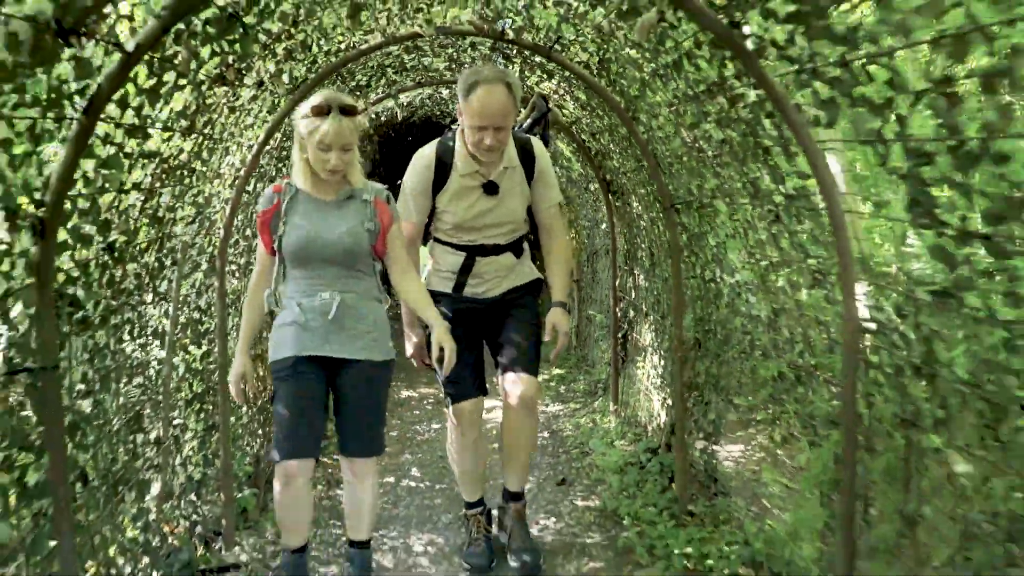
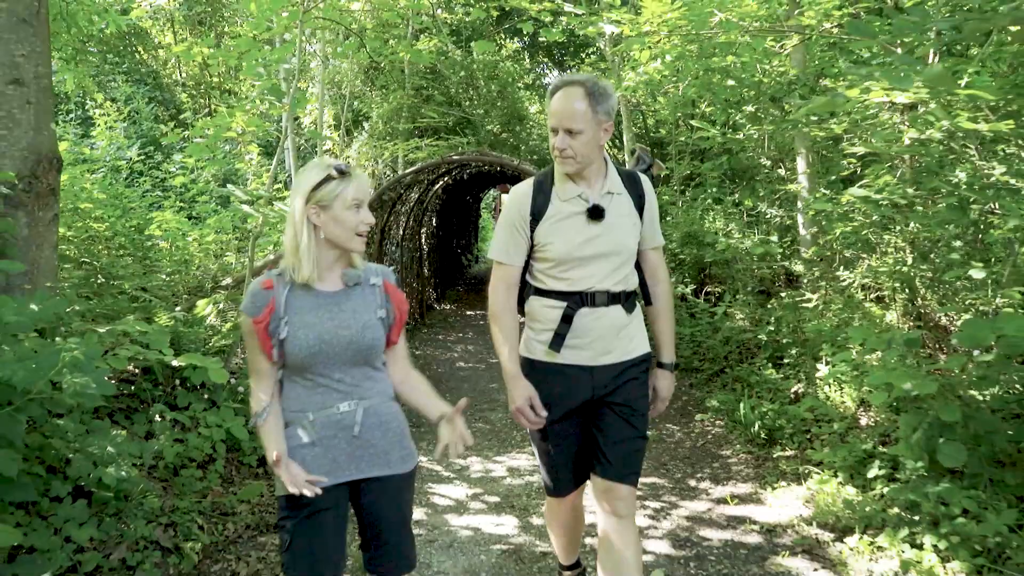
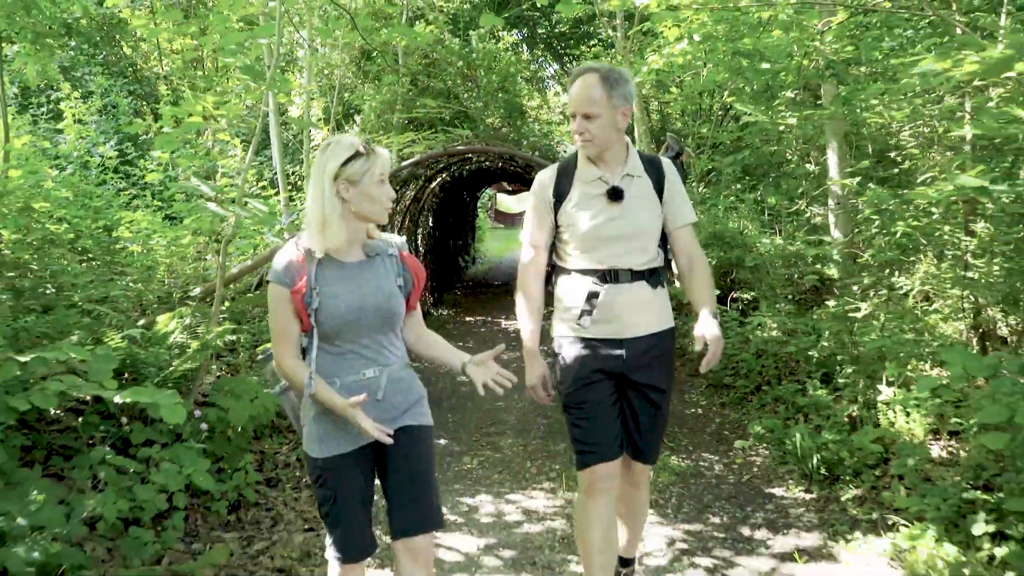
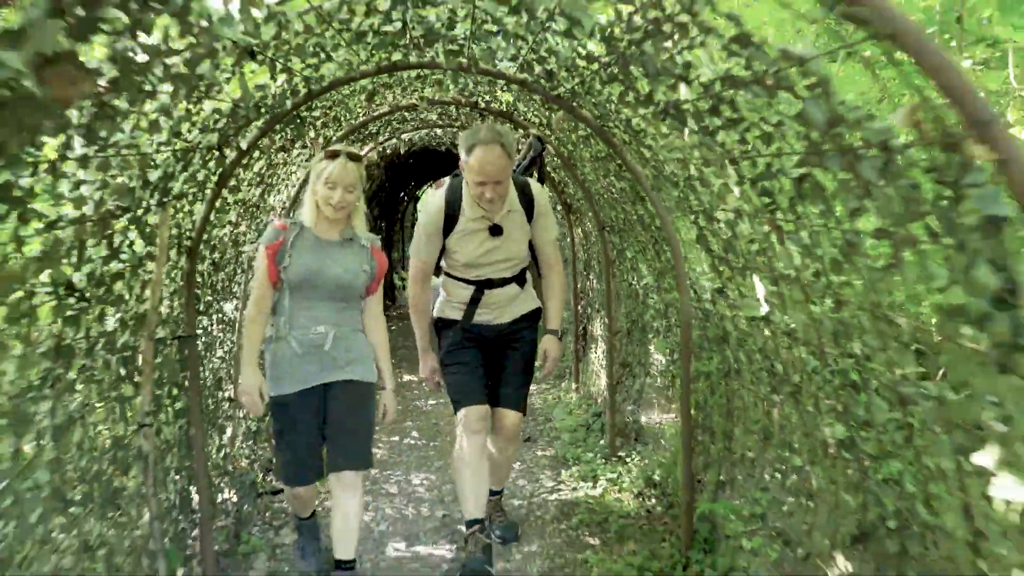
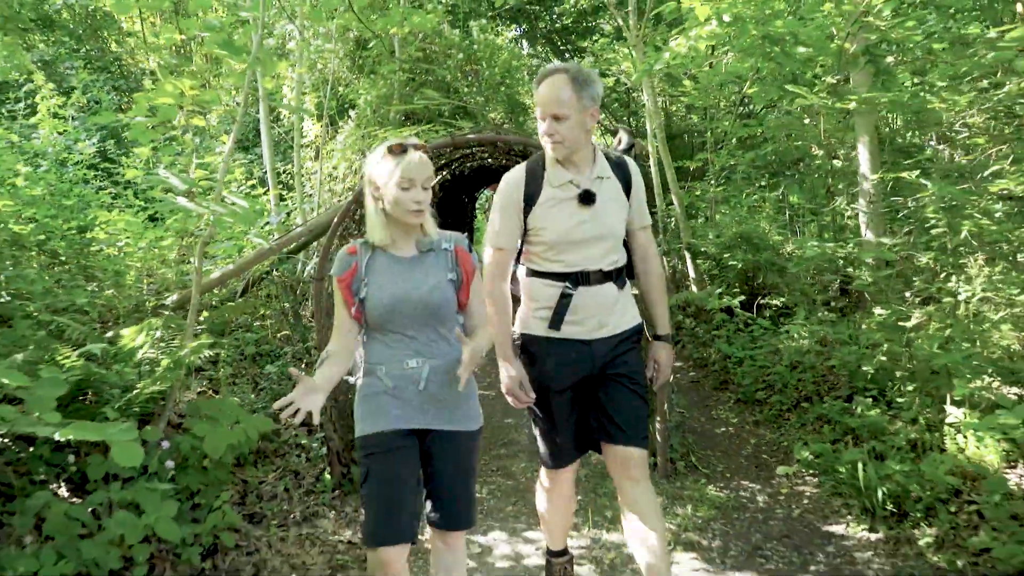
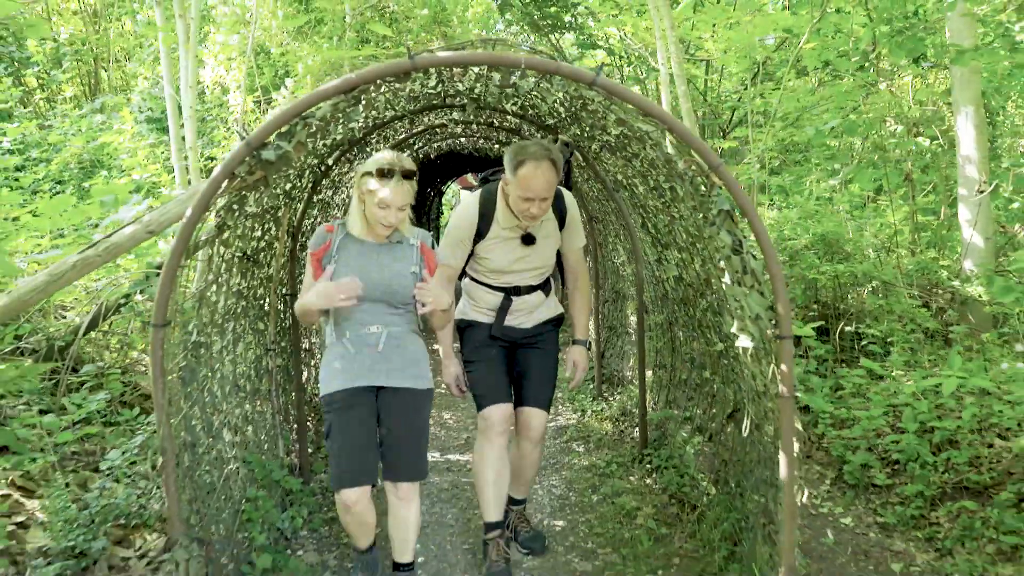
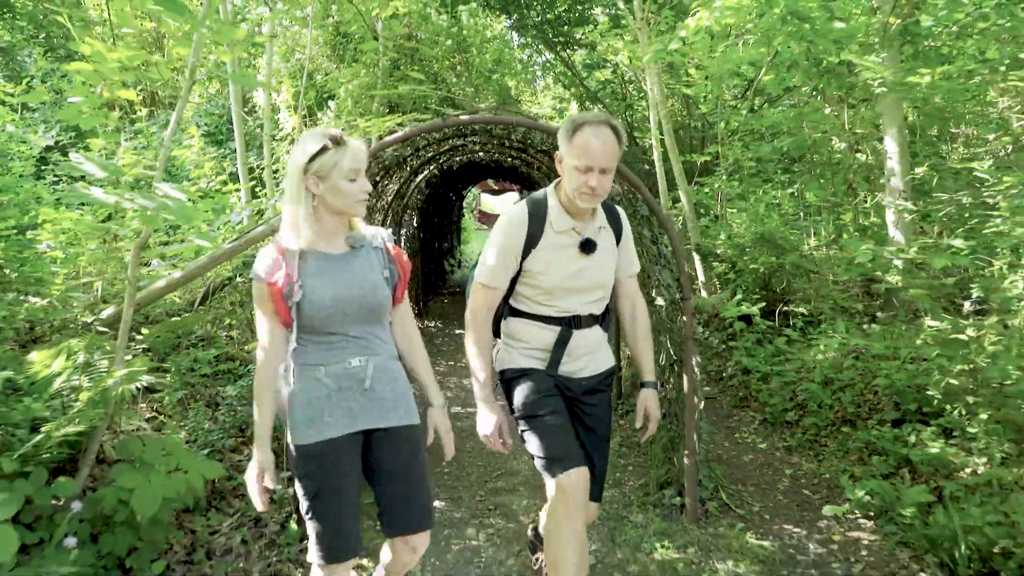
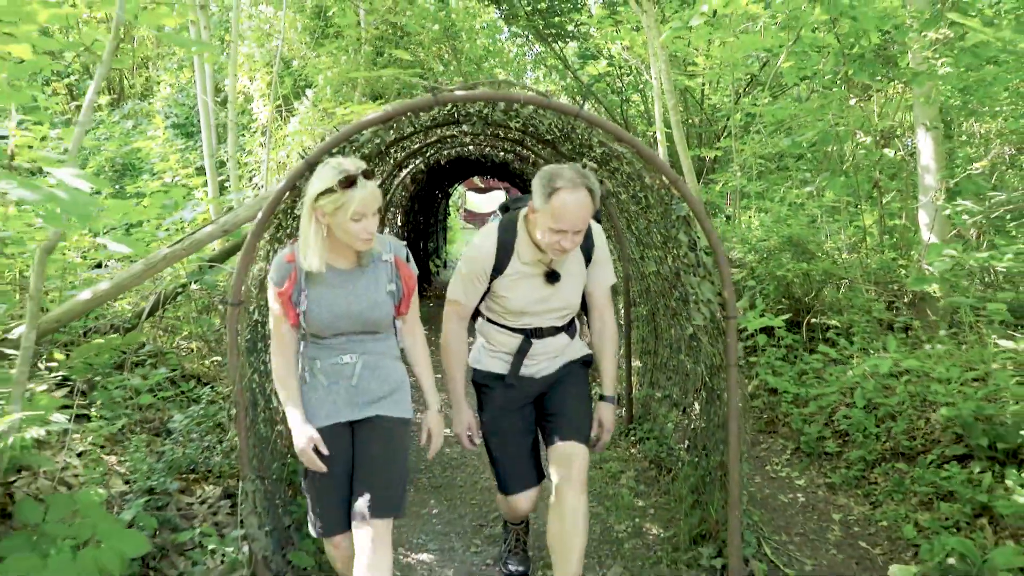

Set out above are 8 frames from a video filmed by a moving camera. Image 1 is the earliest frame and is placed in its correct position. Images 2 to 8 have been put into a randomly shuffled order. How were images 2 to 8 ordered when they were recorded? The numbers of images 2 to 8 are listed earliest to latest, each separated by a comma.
4, 6, 8, 7, 5, 3, 2
